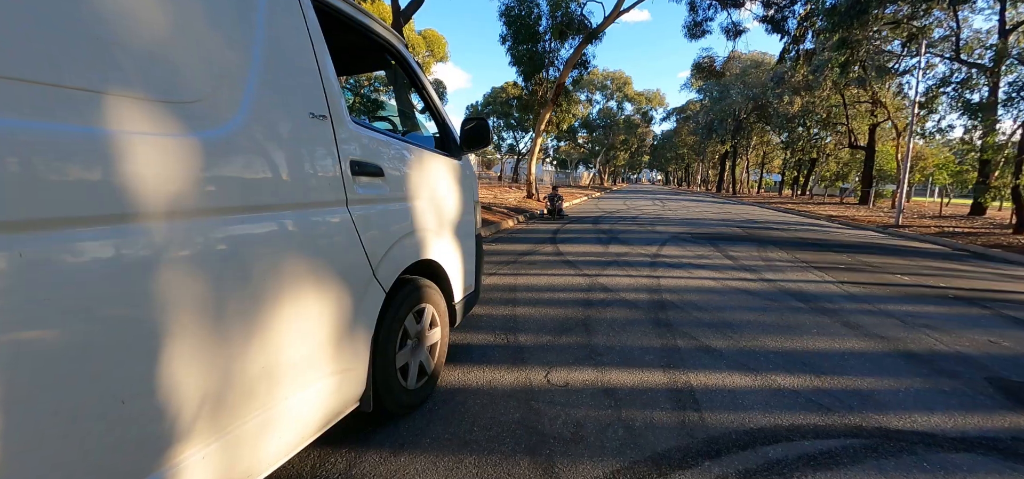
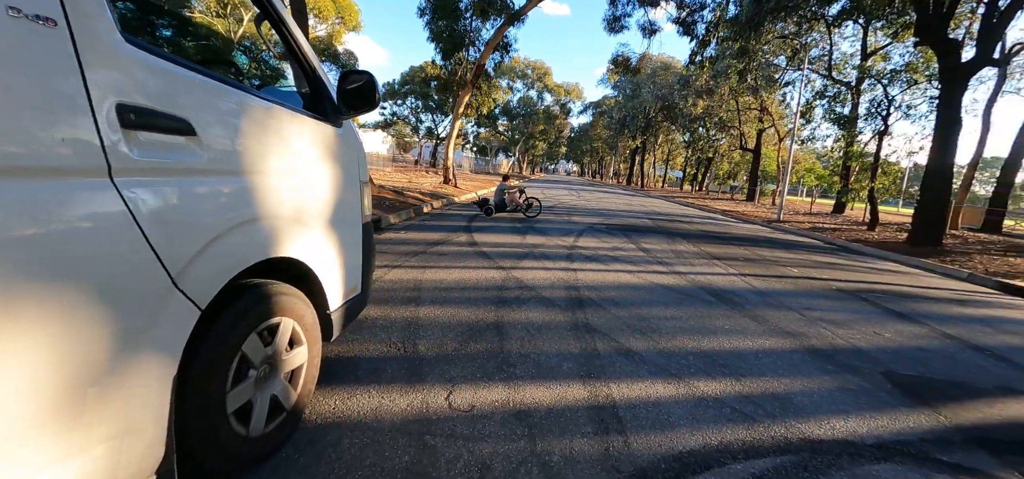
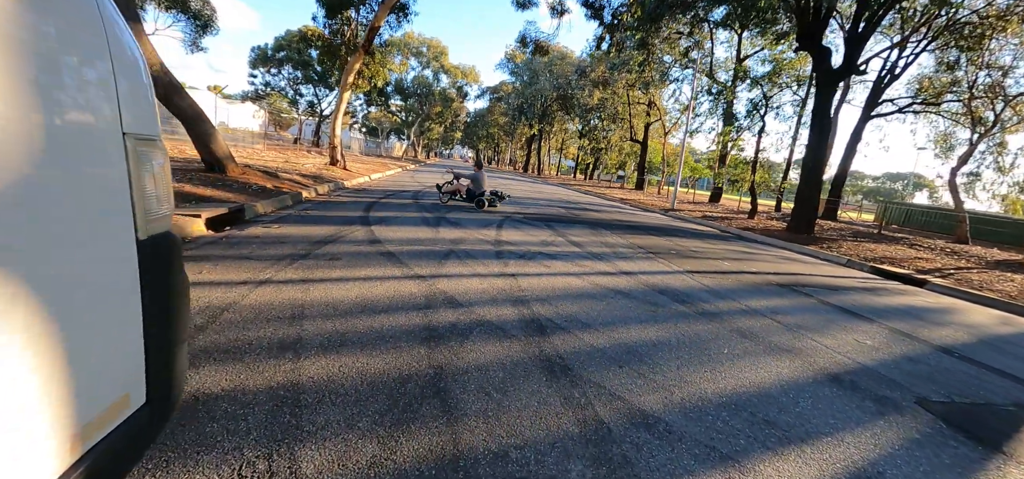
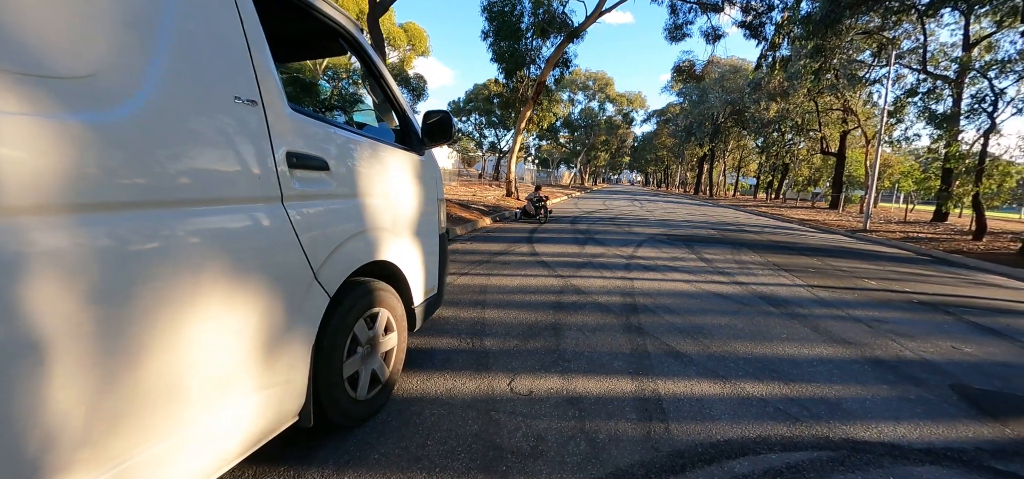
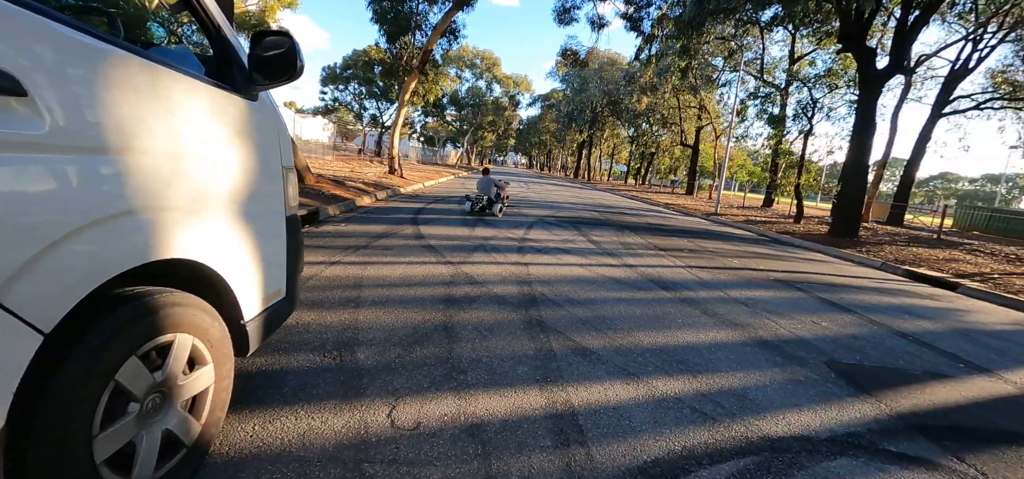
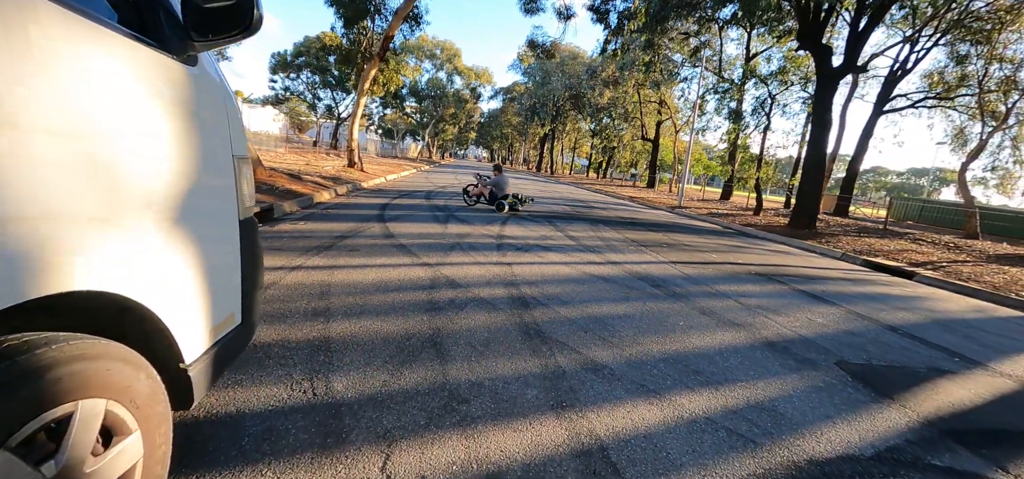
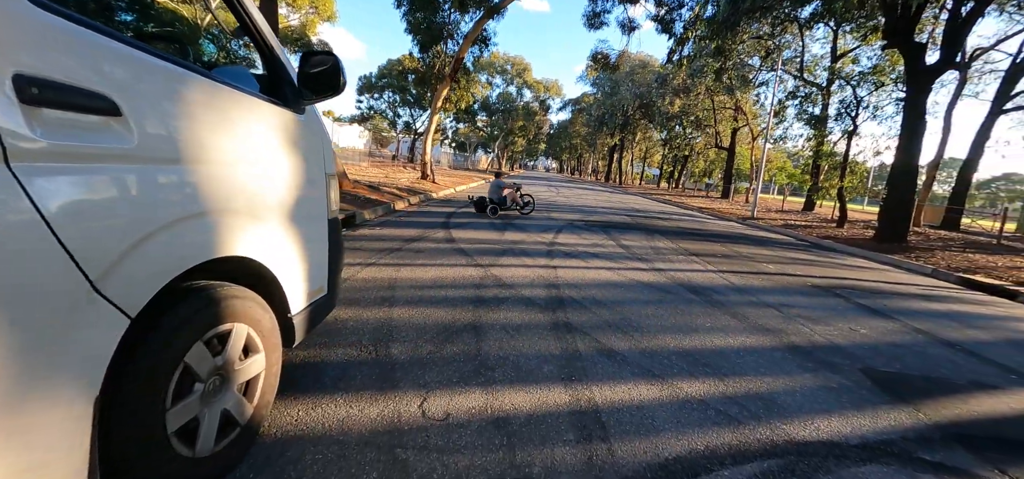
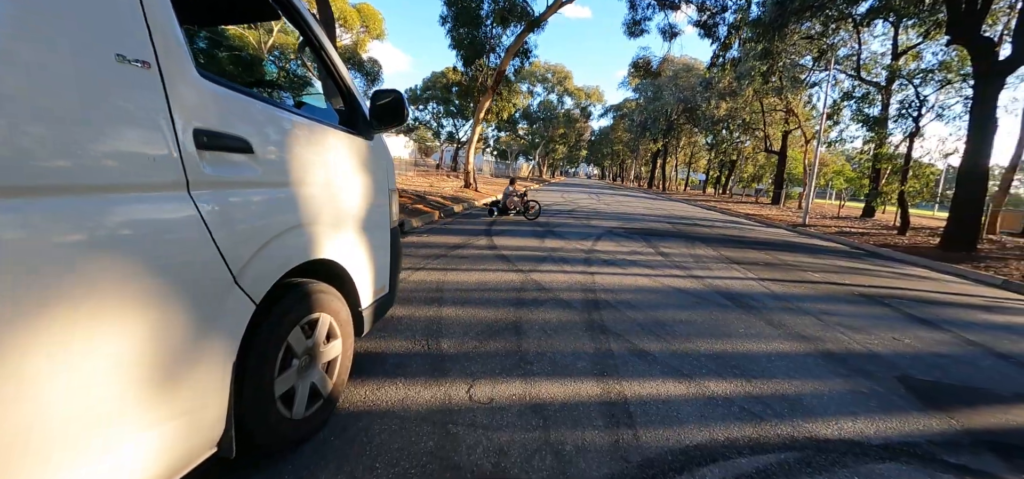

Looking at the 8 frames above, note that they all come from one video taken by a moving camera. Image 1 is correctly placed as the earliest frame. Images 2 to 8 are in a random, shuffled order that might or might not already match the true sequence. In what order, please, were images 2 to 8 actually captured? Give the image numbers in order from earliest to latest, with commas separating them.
4, 8, 2, 7, 5, 6, 3
